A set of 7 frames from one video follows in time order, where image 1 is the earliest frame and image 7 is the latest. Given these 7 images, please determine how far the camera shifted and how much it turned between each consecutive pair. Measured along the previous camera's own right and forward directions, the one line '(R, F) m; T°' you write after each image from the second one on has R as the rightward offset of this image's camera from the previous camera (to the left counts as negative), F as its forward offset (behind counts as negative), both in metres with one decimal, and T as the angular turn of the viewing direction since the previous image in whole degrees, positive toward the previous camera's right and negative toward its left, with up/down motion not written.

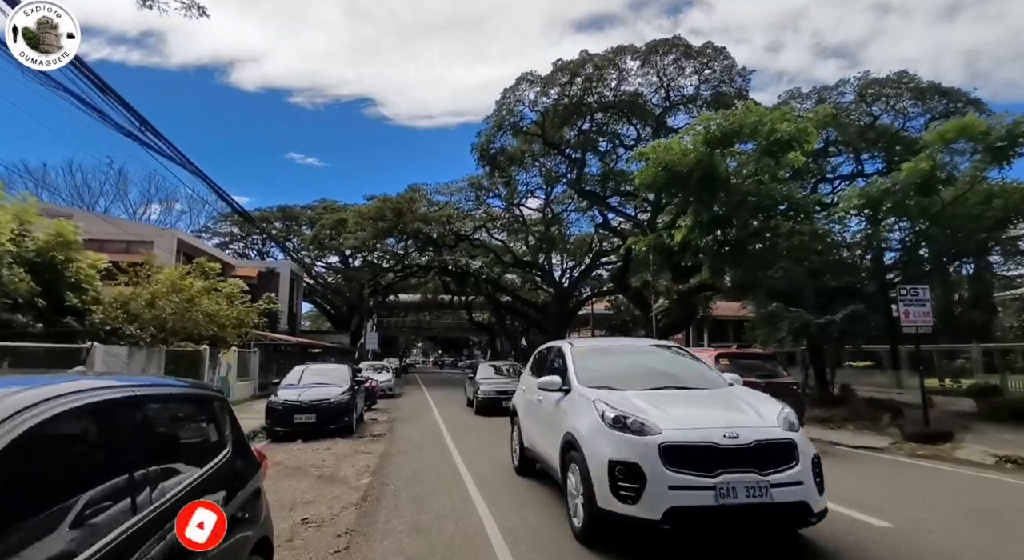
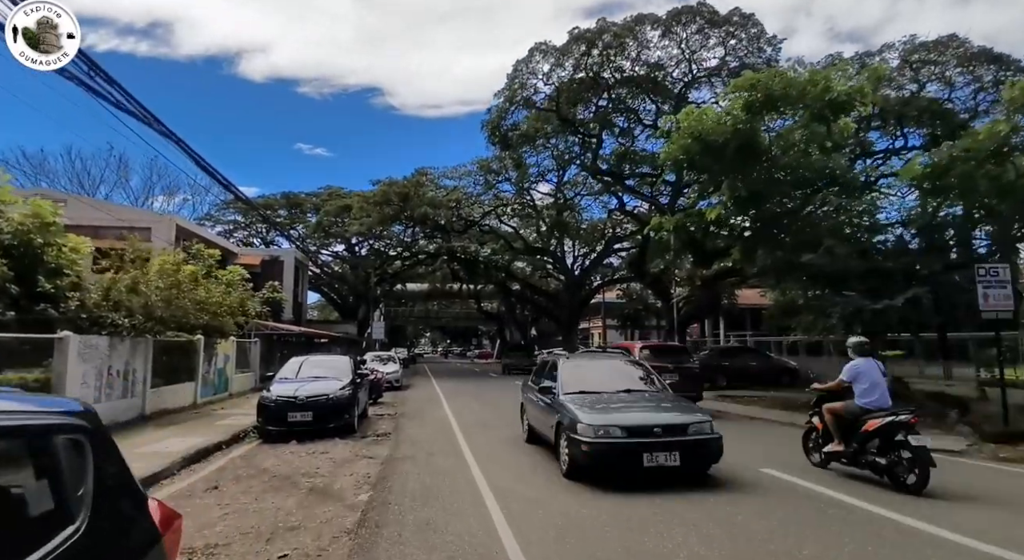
(-0.3, +1.4) m; -1°
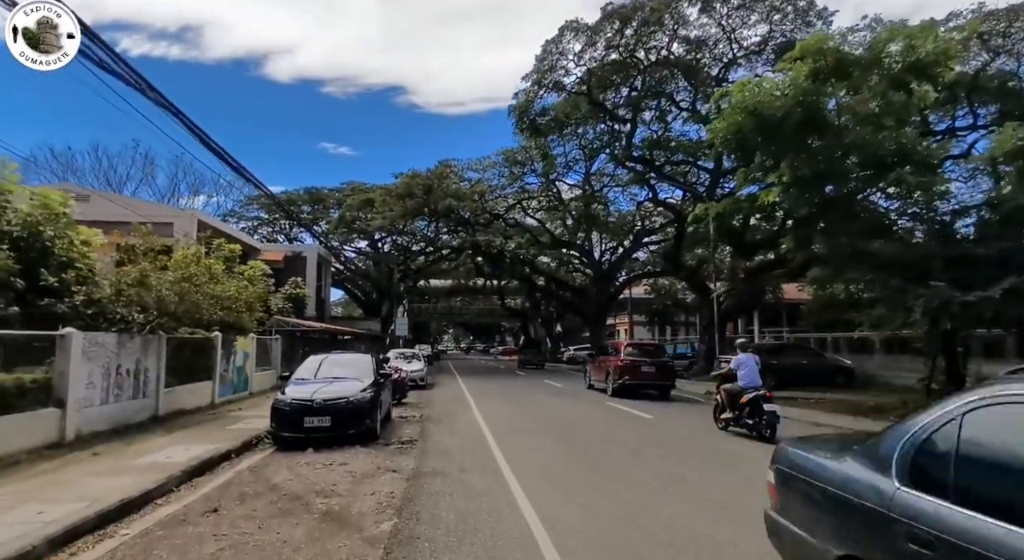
(-0.3, +1.2) m; -2°
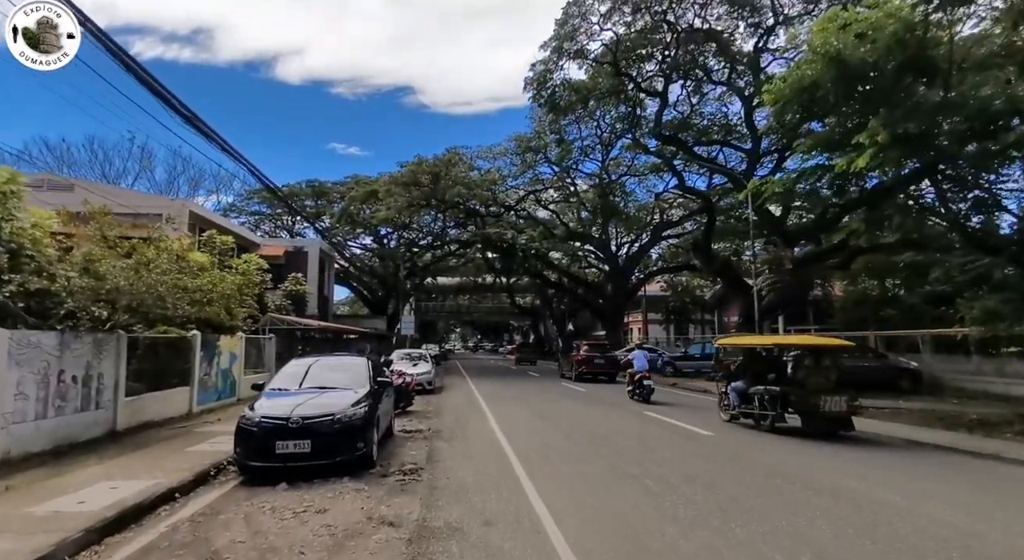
(-0.4, +2.3) m; -1°
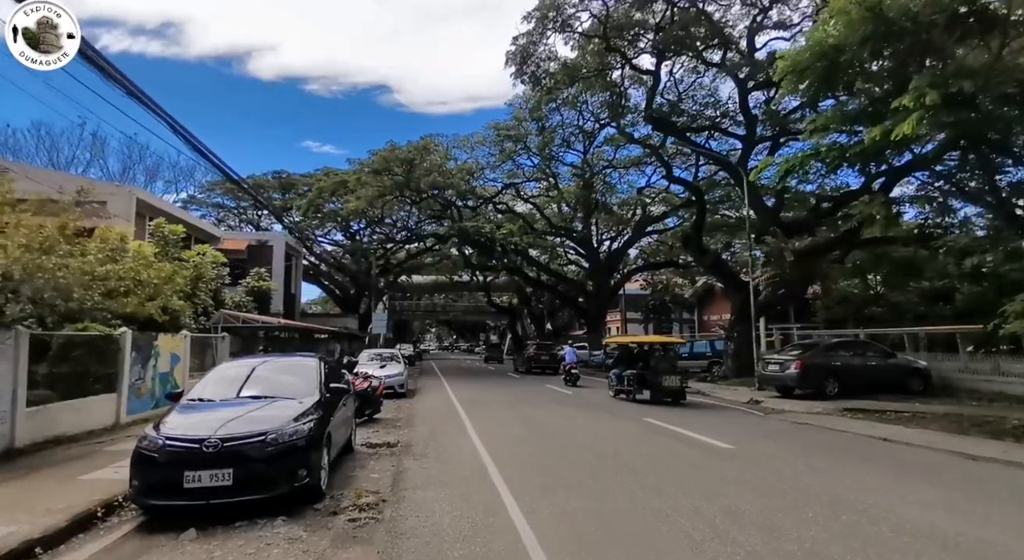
(-0.1, +1.8) m; +3°
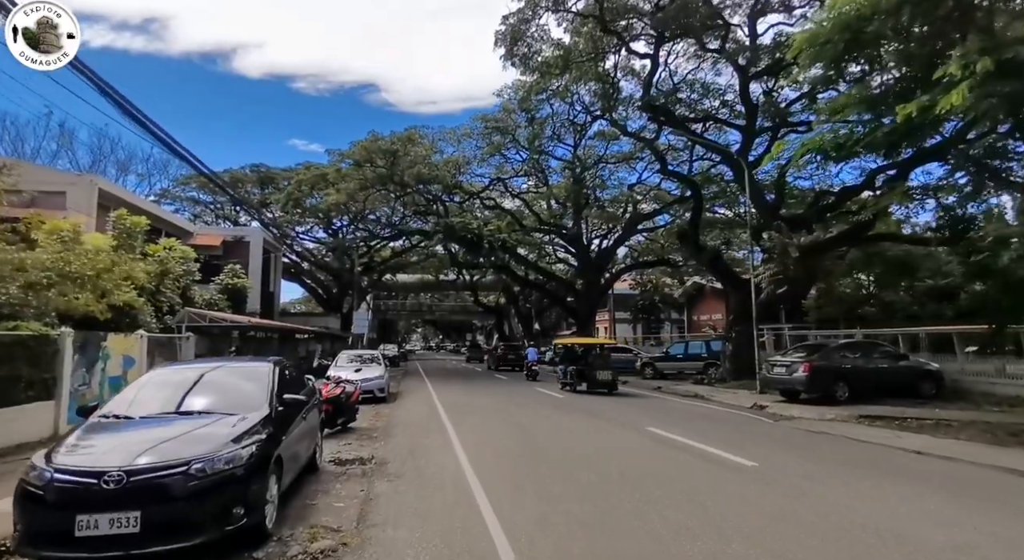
(-0.1, +1.2) m; +1°
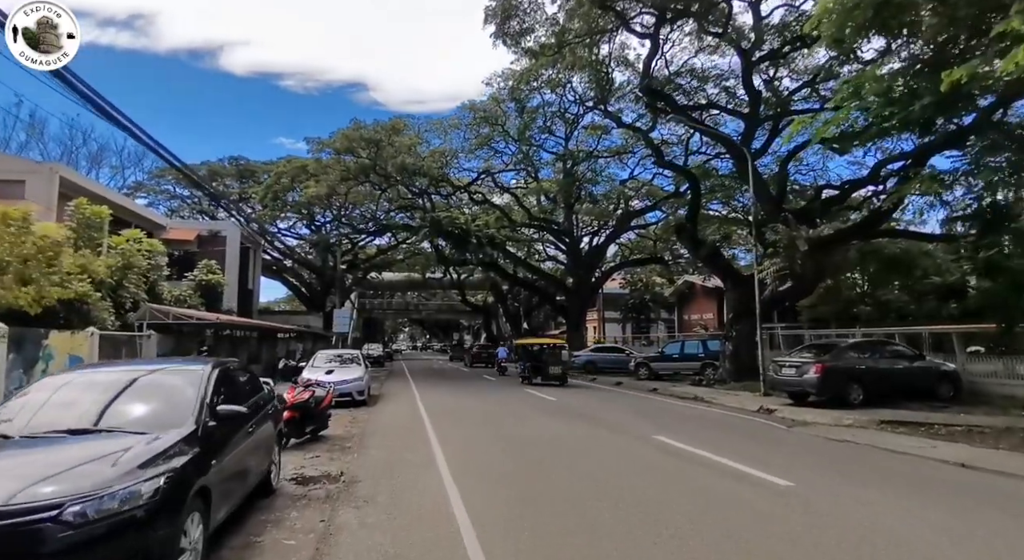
(-0.1, +1.2) m; +1°
